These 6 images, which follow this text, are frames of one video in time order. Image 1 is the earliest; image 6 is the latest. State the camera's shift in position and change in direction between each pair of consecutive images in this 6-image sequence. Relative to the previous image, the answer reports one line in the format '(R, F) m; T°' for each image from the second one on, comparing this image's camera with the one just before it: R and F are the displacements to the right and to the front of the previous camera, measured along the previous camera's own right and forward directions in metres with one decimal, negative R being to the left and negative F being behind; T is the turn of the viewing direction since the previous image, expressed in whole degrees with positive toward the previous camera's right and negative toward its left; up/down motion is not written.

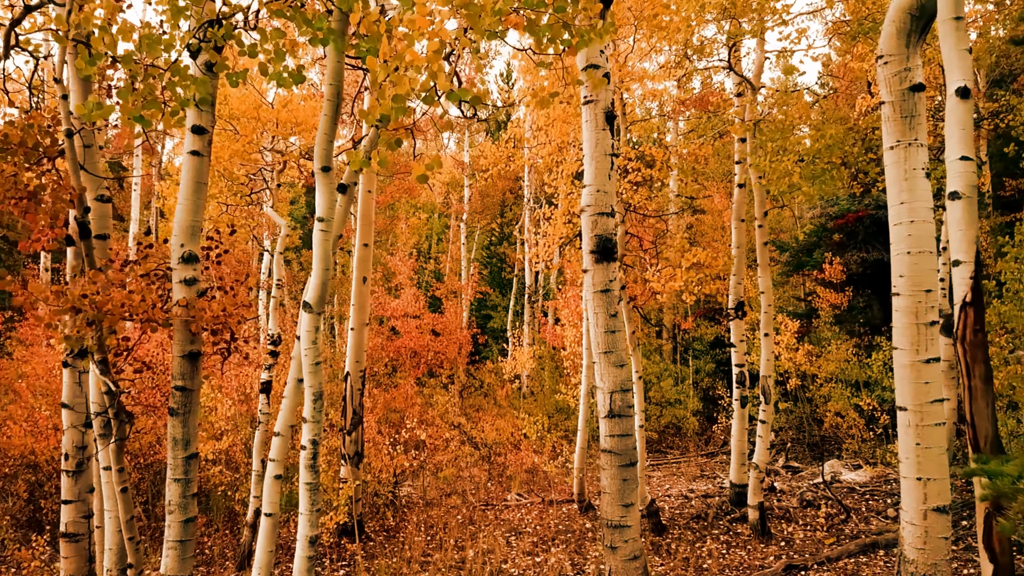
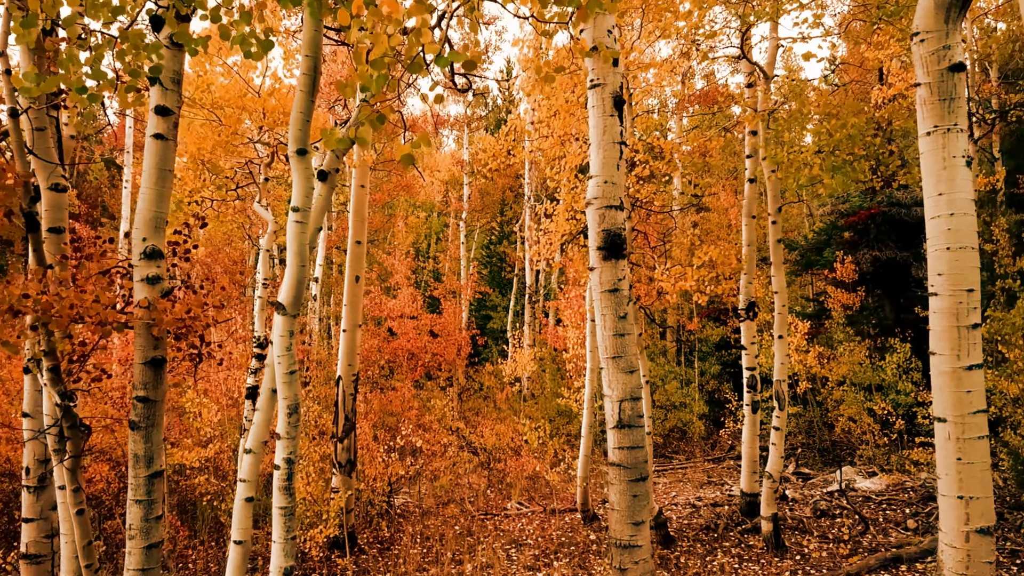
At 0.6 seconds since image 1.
(0.0, +0.4) m; 0°
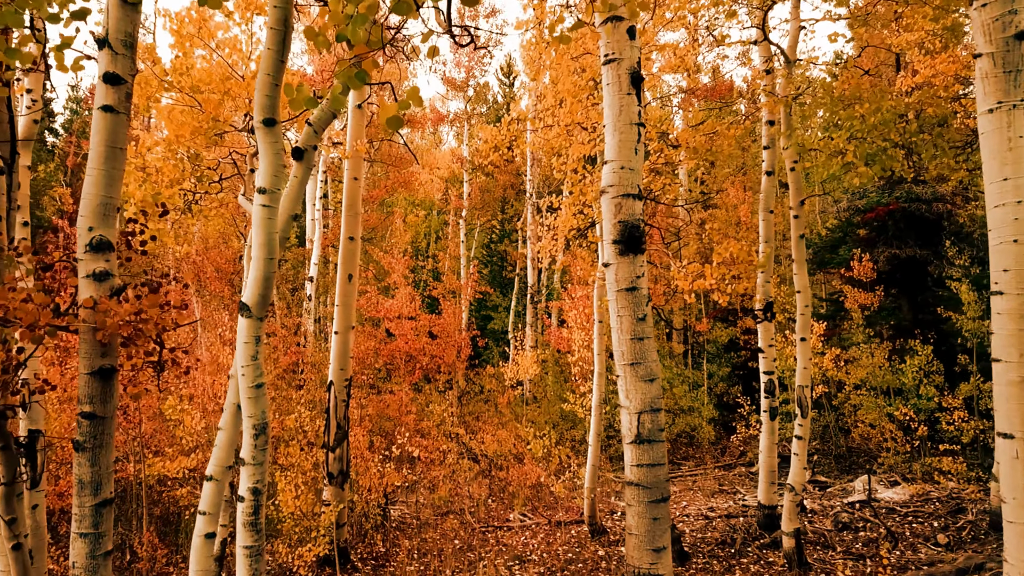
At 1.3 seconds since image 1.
(-0.1, +0.5) m; 0°
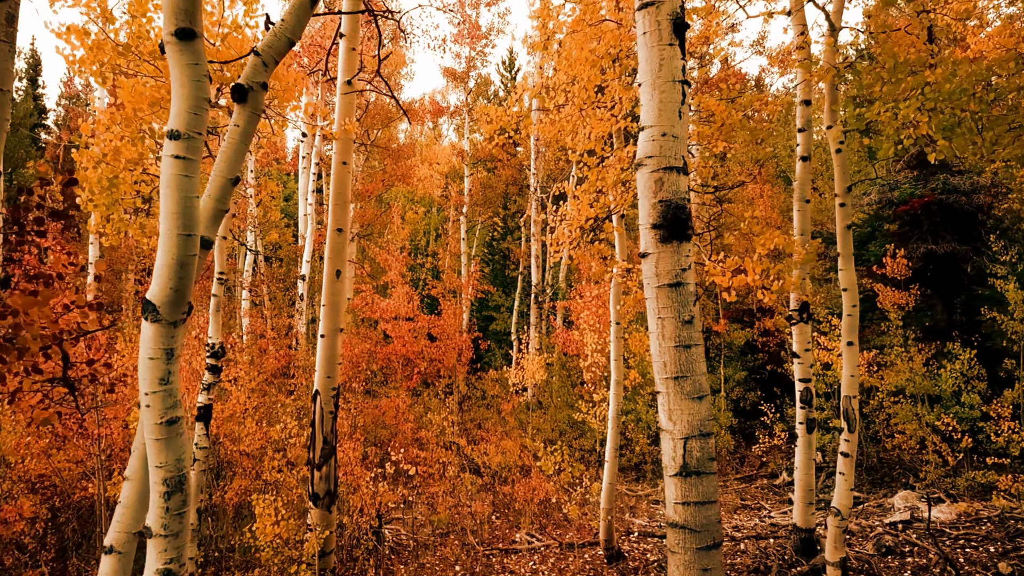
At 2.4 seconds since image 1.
(-0.1, +0.8) m; 0°
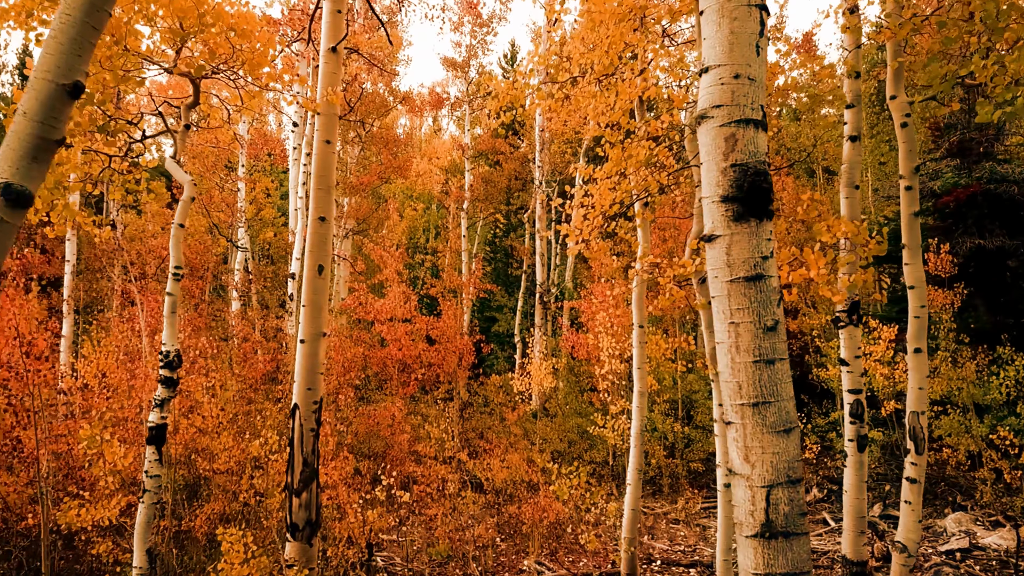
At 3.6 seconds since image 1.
(-0.1, +0.9) m; 0°
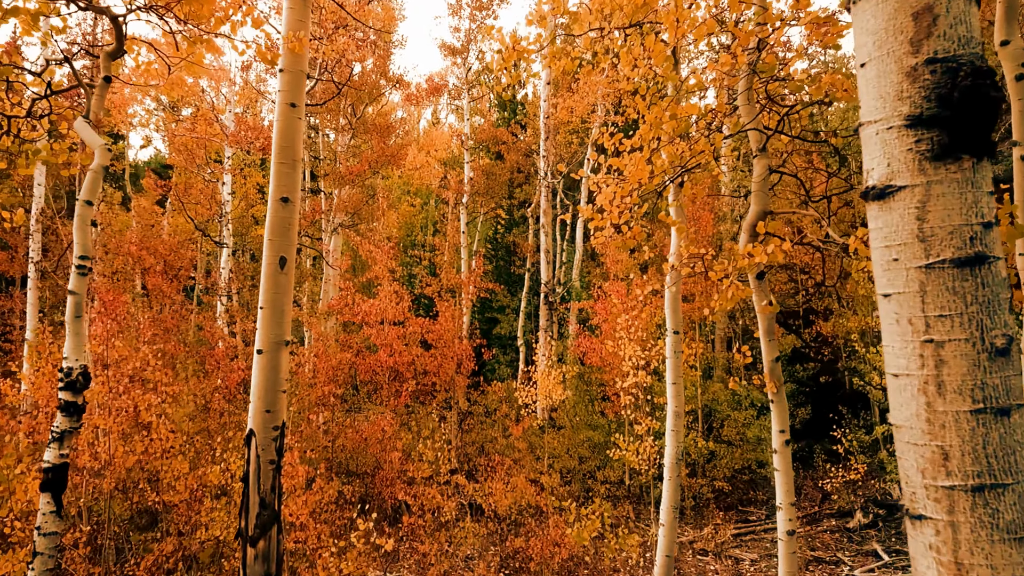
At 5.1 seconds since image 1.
(-0.1, +1.1) m; 0°
